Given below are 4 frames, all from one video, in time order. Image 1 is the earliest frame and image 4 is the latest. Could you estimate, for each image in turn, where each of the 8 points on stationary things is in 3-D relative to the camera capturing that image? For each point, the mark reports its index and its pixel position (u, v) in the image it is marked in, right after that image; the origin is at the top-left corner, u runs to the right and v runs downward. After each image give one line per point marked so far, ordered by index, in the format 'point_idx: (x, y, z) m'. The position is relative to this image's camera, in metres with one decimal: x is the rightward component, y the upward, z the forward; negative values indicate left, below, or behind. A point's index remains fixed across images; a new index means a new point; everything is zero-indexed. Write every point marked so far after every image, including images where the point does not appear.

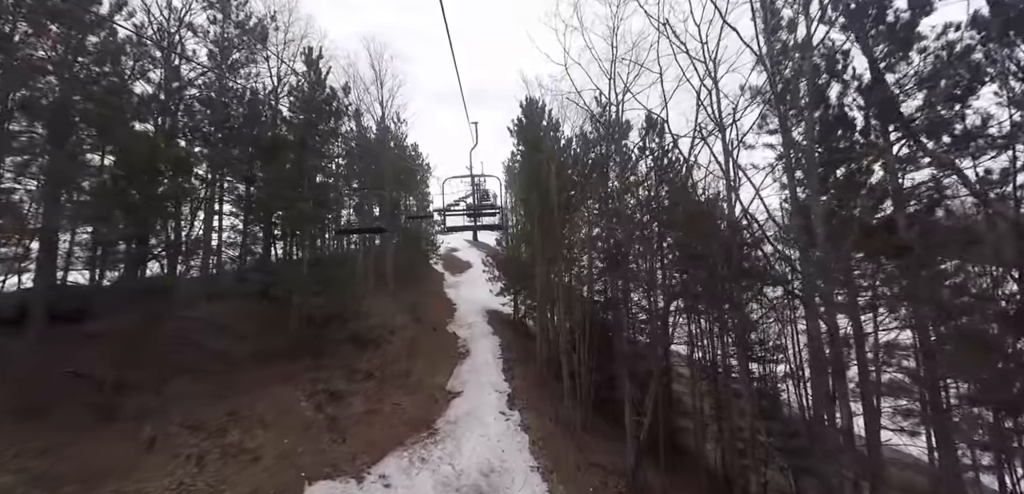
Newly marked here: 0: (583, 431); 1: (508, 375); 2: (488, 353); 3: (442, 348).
0: (+1.6, -4.3, +12.4) m
1: (-0.2, -3.7, +15.4) m
2: (-0.9, -3.5, +17.7) m
3: (-2.3, -3.3, +17.6) m
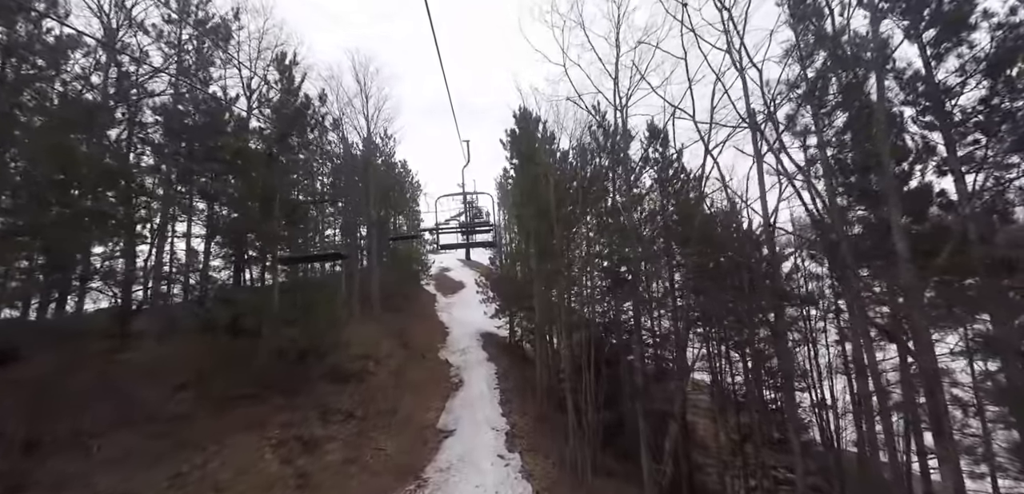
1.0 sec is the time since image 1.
0: (+1.6, -4.7, +11.0) m
1: (-0.2, -4.2, +14.0) m
2: (-0.9, -4.1, +16.3) m
3: (-2.4, -3.9, +16.1) m
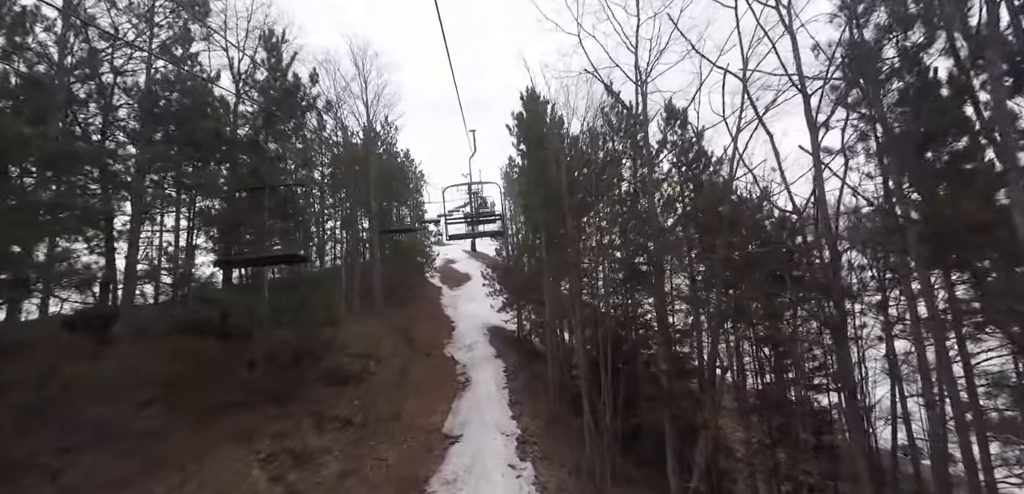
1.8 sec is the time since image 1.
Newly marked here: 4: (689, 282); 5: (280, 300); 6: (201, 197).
0: (+1.9, -4.5, +10.1) m
1: (0.0, -4.0, +13.1) m
2: (-0.7, -3.9, +15.4) m
3: (-2.1, -3.7, +15.3) m
4: (+3.7, -0.7, +10.9) m
5: (-4.6, -1.0, +10.6) m
6: (-5.9, +0.9, +10.2) m
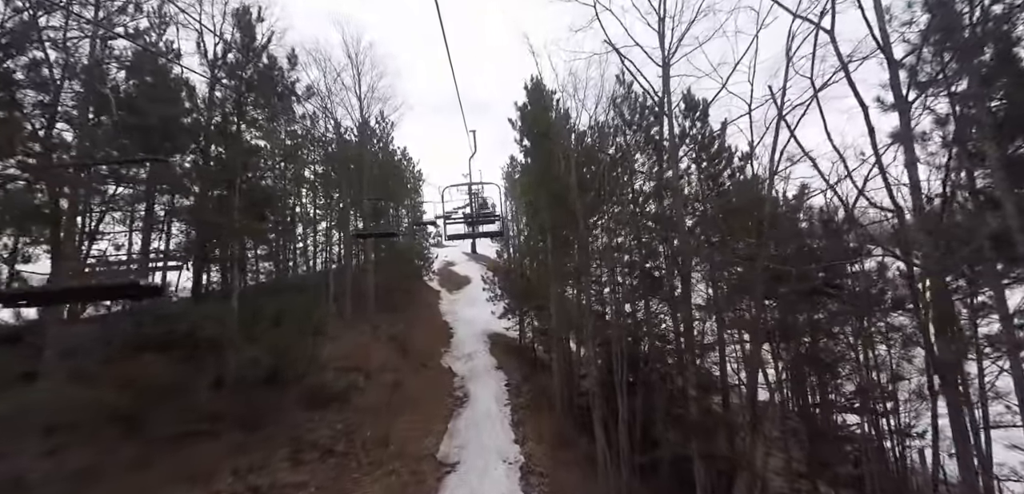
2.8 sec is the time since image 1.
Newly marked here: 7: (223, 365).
0: (+1.9, -4.6, +8.9) m
1: (+0.1, -4.1, +11.9) m
2: (-0.6, -4.0, +14.2) m
3: (-2.1, -3.8, +14.0) m
4: (+3.7, -0.8, +9.7) m
5: (-4.5, -1.1, +9.4) m
6: (-5.8, +0.9, +8.9) m
7: (-4.6, -2.0, +8.5) m
